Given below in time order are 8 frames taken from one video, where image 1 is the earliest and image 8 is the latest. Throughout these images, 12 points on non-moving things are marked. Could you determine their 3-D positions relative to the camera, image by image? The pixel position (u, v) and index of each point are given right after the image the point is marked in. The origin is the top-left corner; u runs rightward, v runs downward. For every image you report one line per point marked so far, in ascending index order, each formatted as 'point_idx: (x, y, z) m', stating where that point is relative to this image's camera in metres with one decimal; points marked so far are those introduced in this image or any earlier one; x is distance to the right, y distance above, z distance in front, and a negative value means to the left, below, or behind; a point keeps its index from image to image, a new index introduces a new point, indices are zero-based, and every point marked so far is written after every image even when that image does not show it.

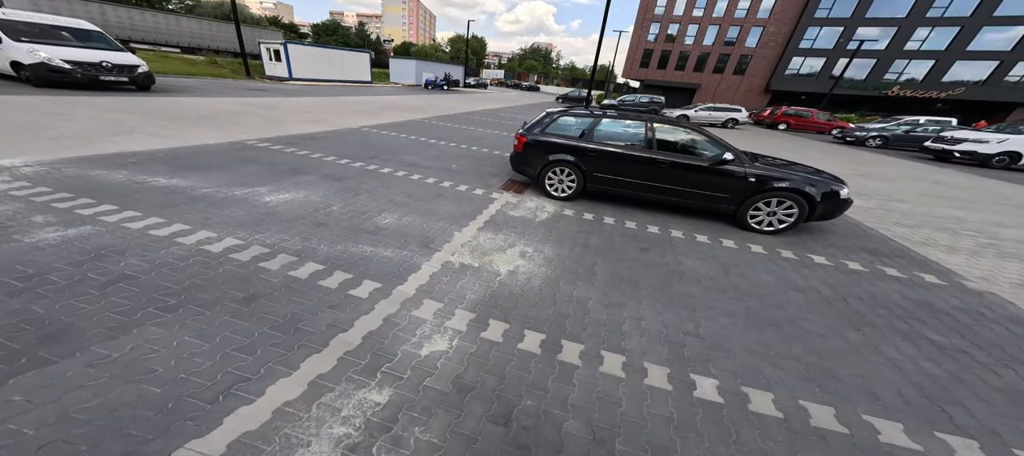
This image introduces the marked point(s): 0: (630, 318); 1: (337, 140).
0: (+1.0, -0.7, +2.3) m
1: (-4.1, +2.0, +7.5) m
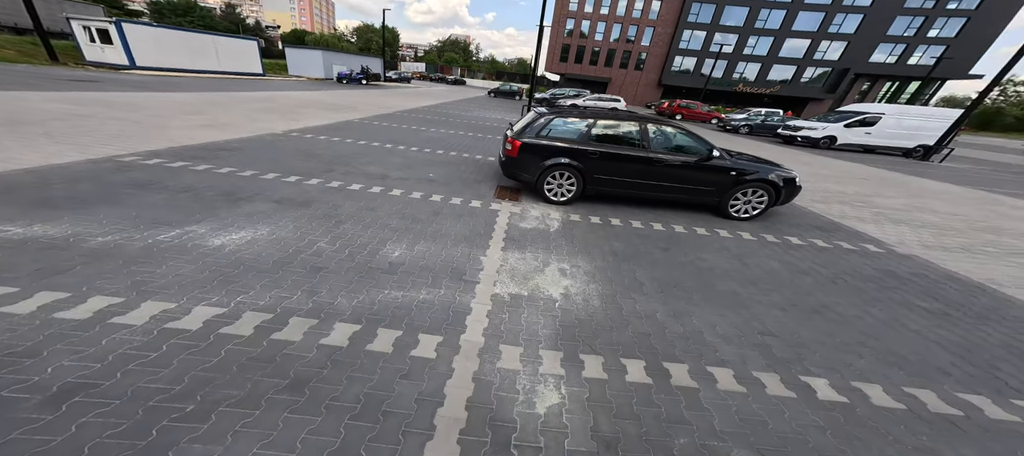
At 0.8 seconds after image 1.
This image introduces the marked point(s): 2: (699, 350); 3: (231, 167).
0: (+1.6, -0.8, +2.4) m
1: (-4.8, +1.5, +6.2) m
2: (+1.3, -0.9, +2.2) m
3: (-4.6, +1.0, +5.3) m
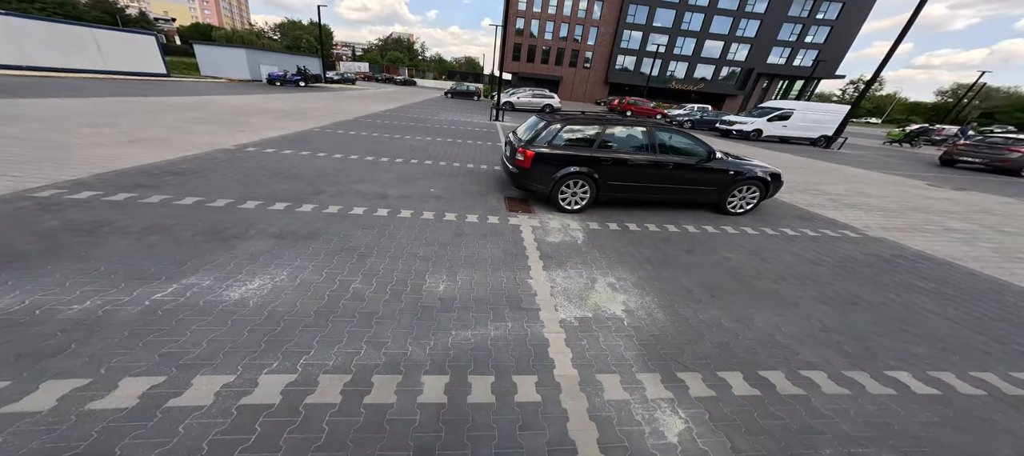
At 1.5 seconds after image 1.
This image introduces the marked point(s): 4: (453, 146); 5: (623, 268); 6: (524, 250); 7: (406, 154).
0: (+2.2, -0.8, +2.6) m
1: (-4.8, +0.9, +5.4) m
2: (+2.0, -0.9, +2.3) m
3: (-4.4, +0.5, +4.5) m
4: (-1.3, +2.1, +8.7) m
5: (+1.2, -0.5, +3.5) m
6: (+0.2, -0.4, +3.9) m
7: (-2.4, +1.7, +7.6) m
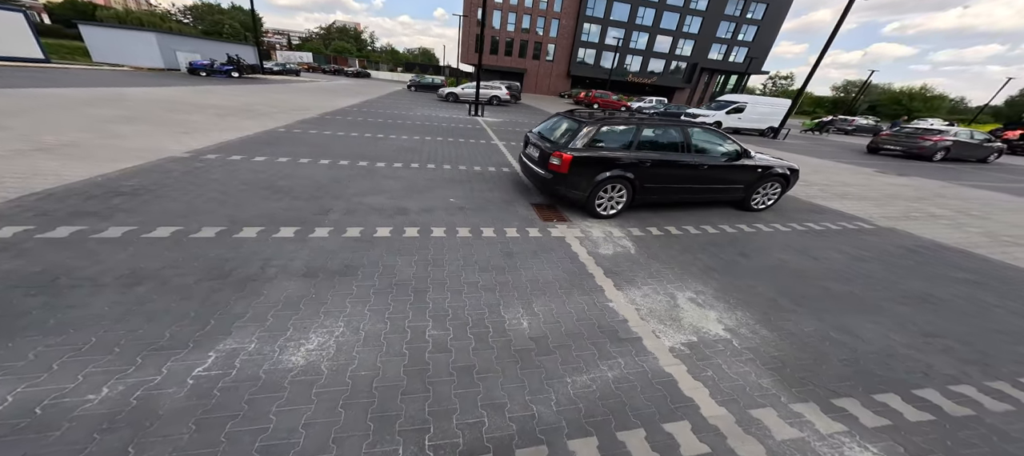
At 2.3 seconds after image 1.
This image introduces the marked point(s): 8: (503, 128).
0: (+3.0, -0.9, +2.6) m
1: (-4.4, +0.5, +4.5) m
2: (+2.8, -1.0, +2.3) m
3: (-3.8, +0.1, +3.6) m
4: (-1.4, +1.9, +8.1) m
5: (+1.9, -0.6, +3.4) m
6: (+0.9, -0.5, +3.7) m
7: (-2.3, +1.5, +6.9) m
8: (-0.1, +3.5, +11.5) m
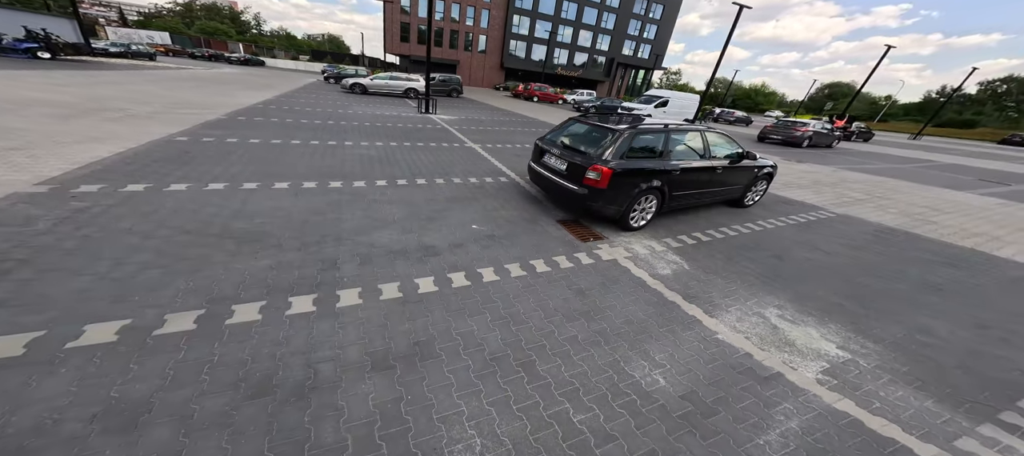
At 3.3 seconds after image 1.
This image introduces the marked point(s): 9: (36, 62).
0: (+4.0, -0.9, +2.9) m
1: (-3.7, -0.2, +3.0) m
2: (+3.9, -1.1, +2.6) m
3: (-3.0, -0.6, +2.3) m
4: (-1.7, +1.5, +7.2) m
5: (+2.8, -0.7, +3.5) m
6: (+1.7, -0.7, +3.5) m
7: (-2.3, +1.0, +5.9) m
8: (-1.4, +3.3, +10.7) m
9: (-25.6, +8.7, +16.7) m
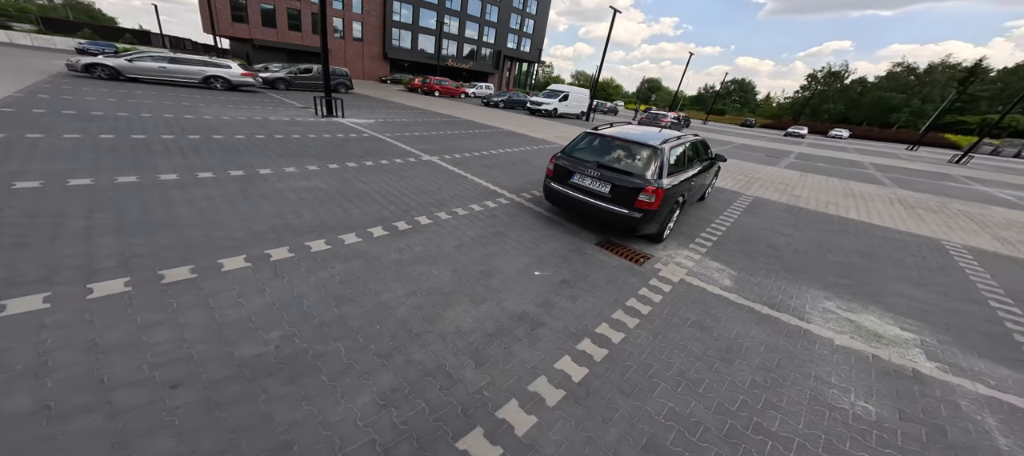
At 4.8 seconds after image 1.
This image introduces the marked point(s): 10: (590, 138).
0: (+5.3, -0.8, +4.1) m
1: (-2.0, -1.2, +1.4) m
2: (+5.3, -1.0, +3.8) m
3: (-1.0, -1.5, +1.1) m
4: (-1.9, +0.8, +5.9) m
5: (+3.9, -0.8, +4.1) m
6: (+2.9, -1.0, +3.8) m
7: (-1.9, +0.1, +4.5) m
8: (-3.1, +2.6, +9.2) m
9: (-28.3, +4.3, +5.8) m
10: (+1.5, +1.5, +5.5) m
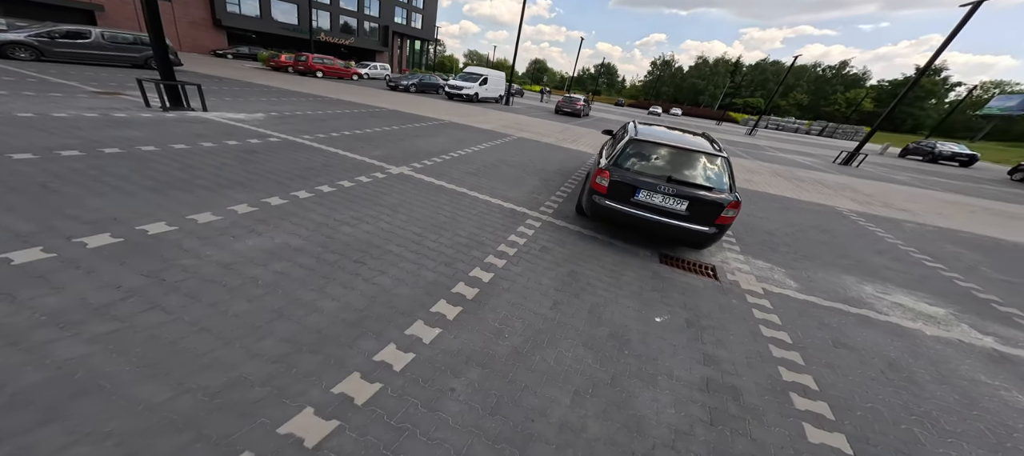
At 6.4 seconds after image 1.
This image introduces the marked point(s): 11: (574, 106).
0: (+6.3, -0.6, +5.2) m
1: (+0.6, -2.1, +0.2) m
2: (+6.5, -0.7, +4.9) m
3: (+1.6, -2.2, +0.2) m
4: (-1.2, +0.1, +4.3) m
5: (+5.0, -0.7, +4.7) m
6: (+4.2, -1.0, +4.1) m
7: (-0.6, -0.6, +3.0) m
8: (-3.7, +1.8, +6.9) m
9: (-26.2, 0.0, -5.0) m
10: (+2.0, +1.3, +5.0) m
11: (+3.5, +6.7, +17.5) m
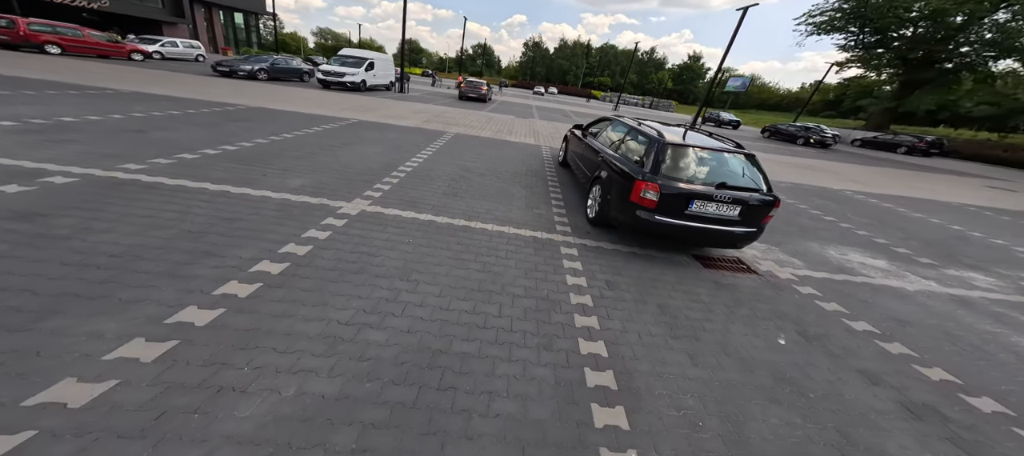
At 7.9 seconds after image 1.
0: (+6.5, +0.1, +6.5) m
1: (+3.3, -2.5, -0.1) m
2: (+6.8, 0.0, +6.3) m
3: (+4.3, -2.4, +0.3) m
4: (-0.2, -0.6, +2.9) m
5: (+5.5, -0.3, +5.6) m
6: (+5.0, -0.8, +4.7) m
7: (+0.9, -1.2, +2.0) m
8: (-3.7, +0.7, +4.2) m
9: (-19.6, -5.2, -14.8) m
10: (+2.3, +1.1, +4.6) m
11: (-1.9, +6.9, +16.4) m
